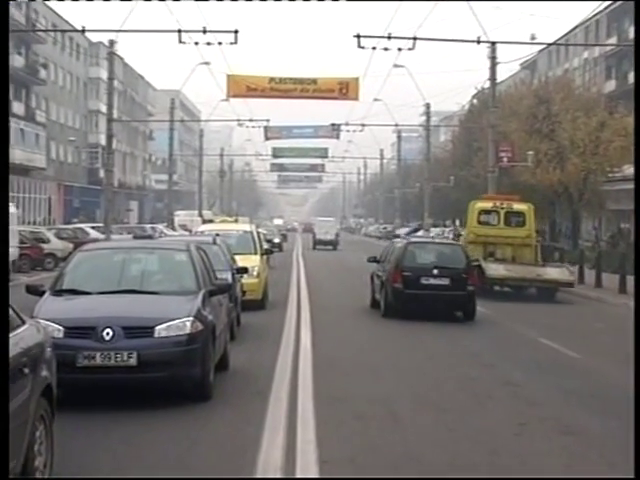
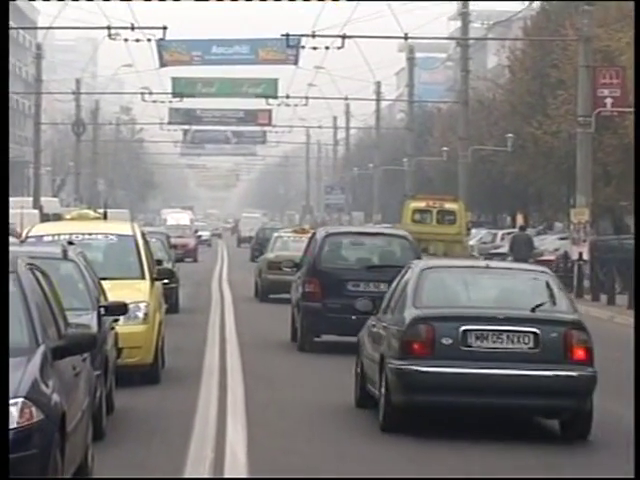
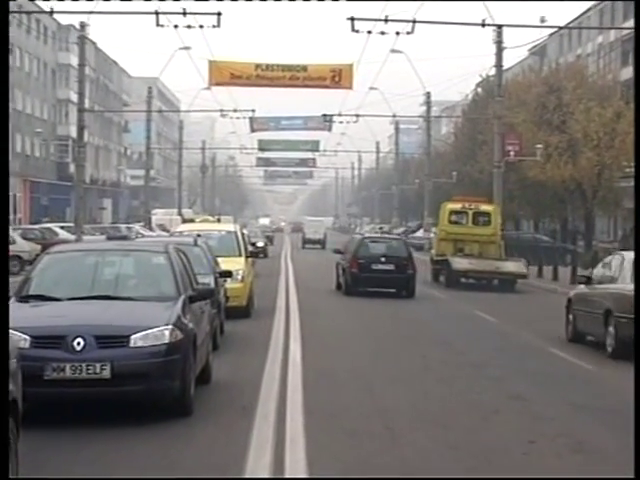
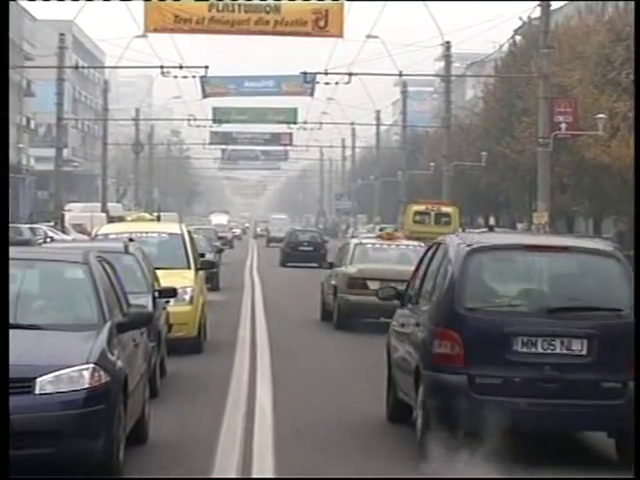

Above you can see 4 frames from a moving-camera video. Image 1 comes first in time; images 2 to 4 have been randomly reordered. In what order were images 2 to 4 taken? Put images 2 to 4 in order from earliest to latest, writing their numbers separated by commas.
3, 4, 2
